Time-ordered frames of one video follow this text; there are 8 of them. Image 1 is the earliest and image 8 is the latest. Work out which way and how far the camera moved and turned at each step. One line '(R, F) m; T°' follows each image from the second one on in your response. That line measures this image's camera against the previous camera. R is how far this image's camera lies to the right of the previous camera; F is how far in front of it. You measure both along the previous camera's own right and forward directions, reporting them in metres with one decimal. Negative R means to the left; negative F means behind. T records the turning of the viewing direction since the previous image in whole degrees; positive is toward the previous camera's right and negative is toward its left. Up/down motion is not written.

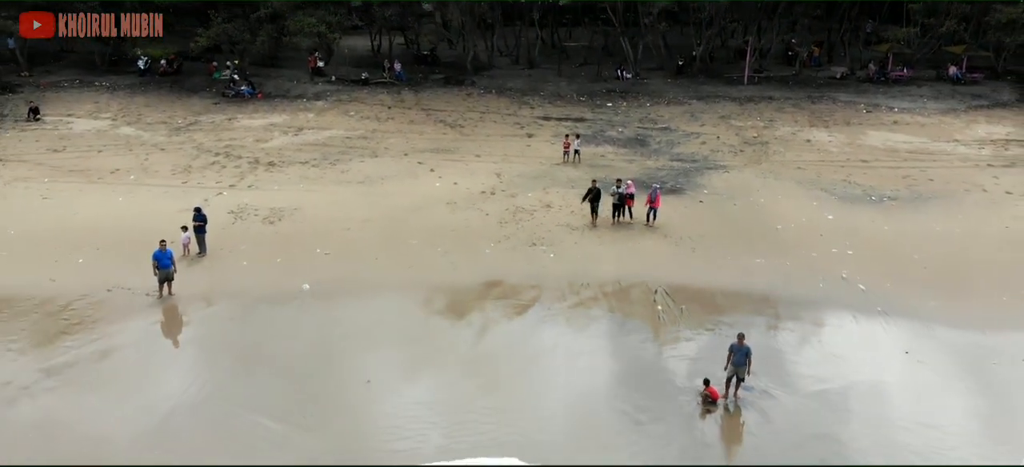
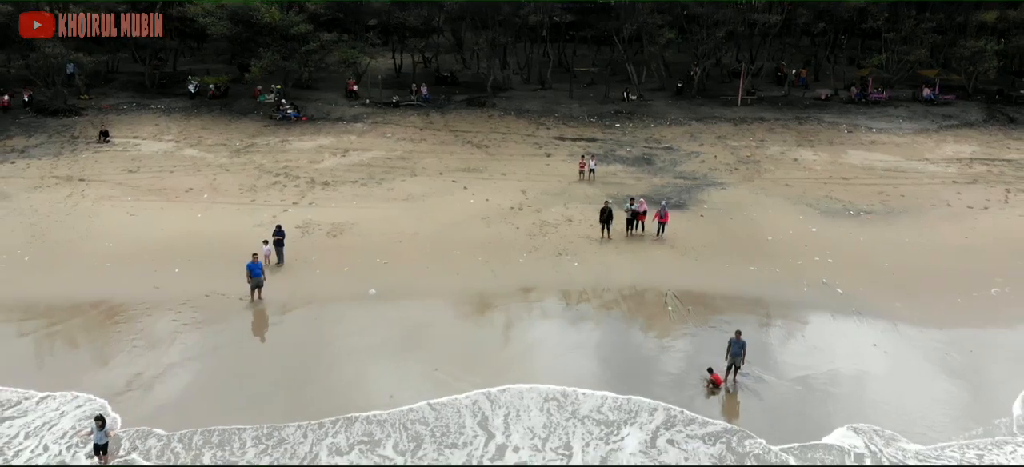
(-0.9, -2.3) m; +1°
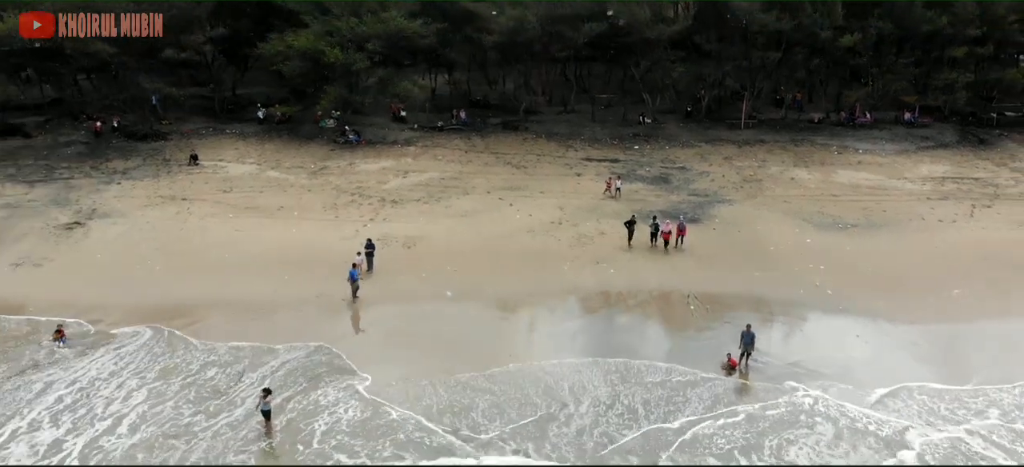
(-1.6, -3.3) m; 0°
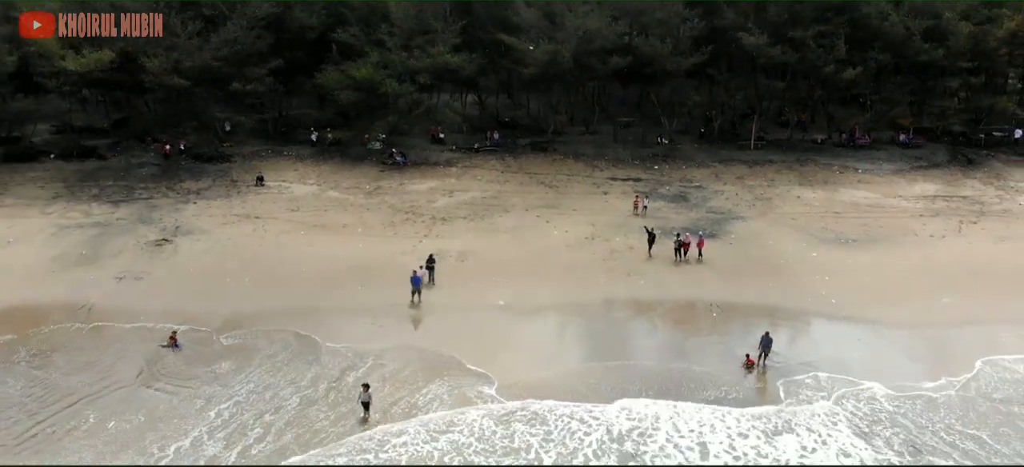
(-1.5, -2.7) m; 0°
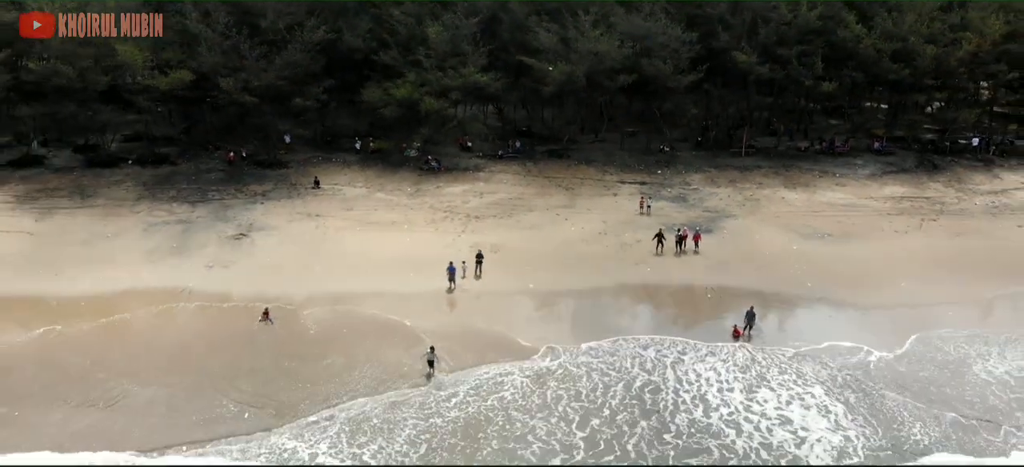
(-1.1, -4.2) m; 0°
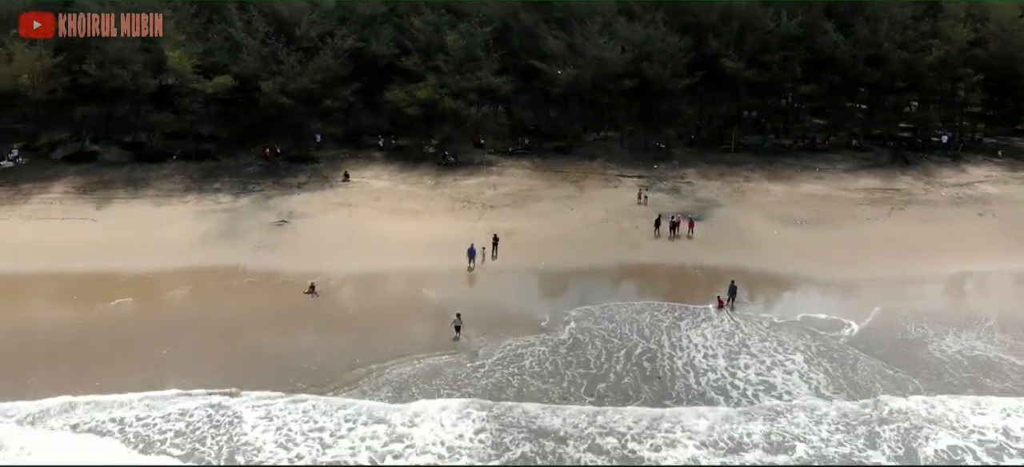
(-0.6, -3.4) m; 0°
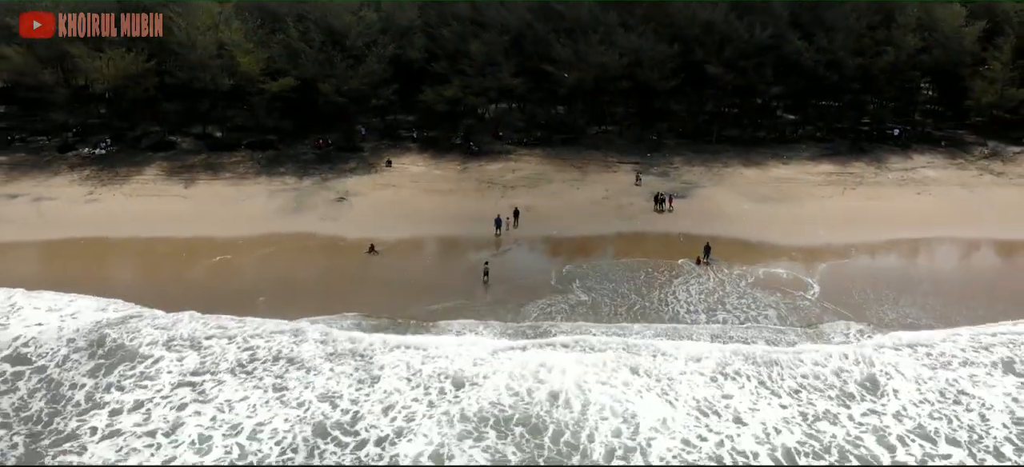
(-1.0, -6.8) m; 0°
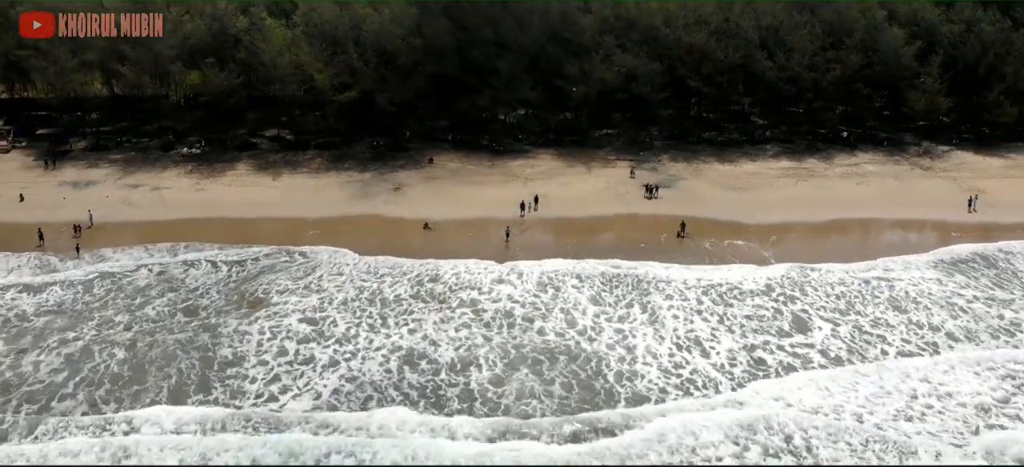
(-1.4, -10.0) m; 0°
